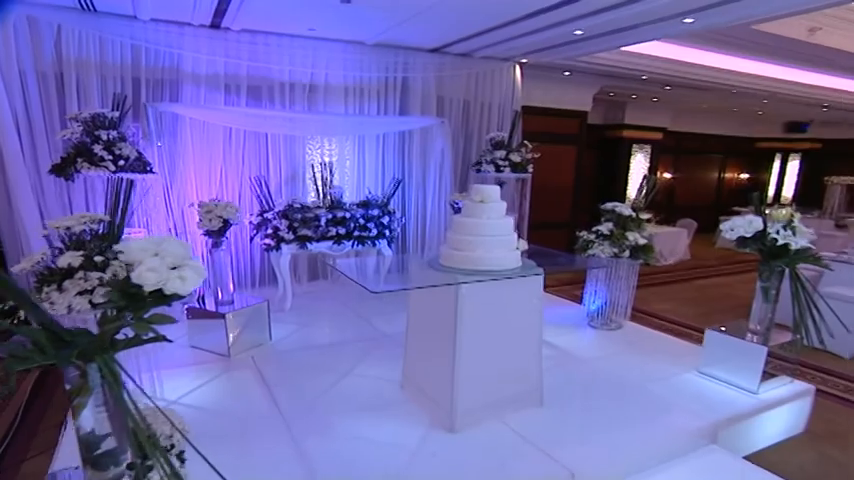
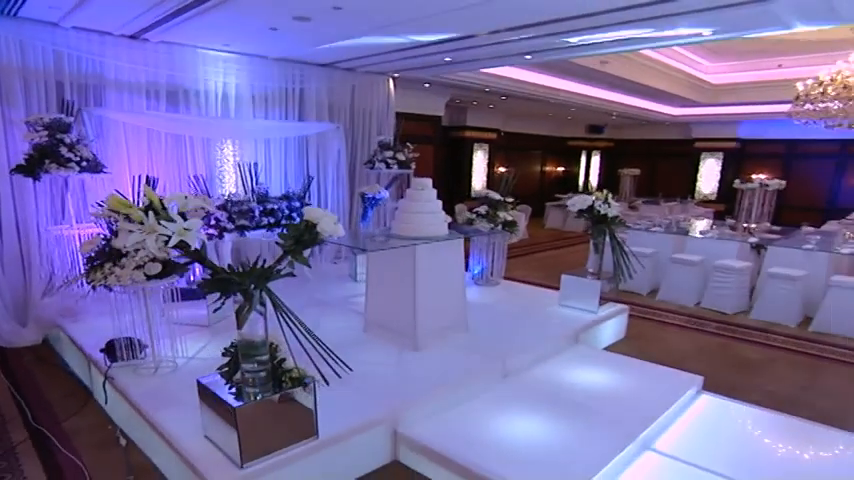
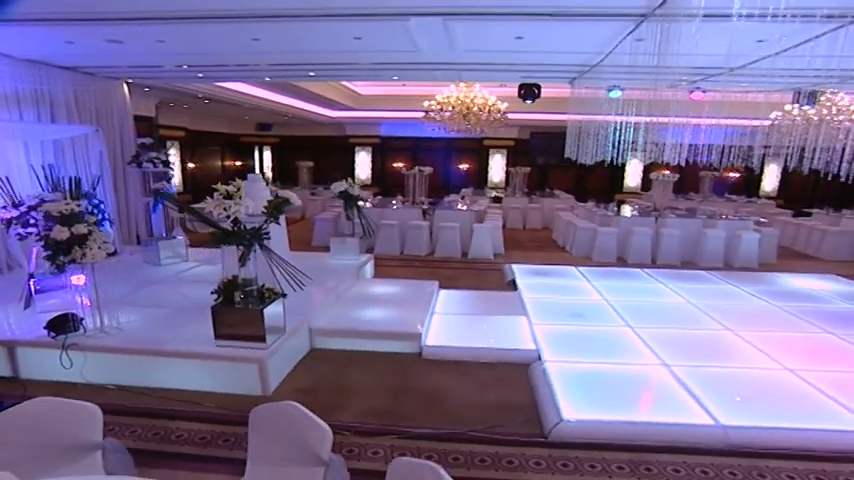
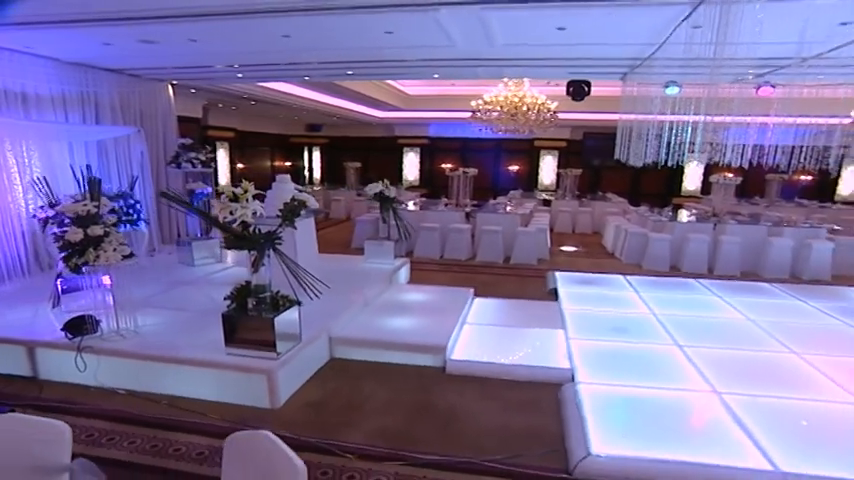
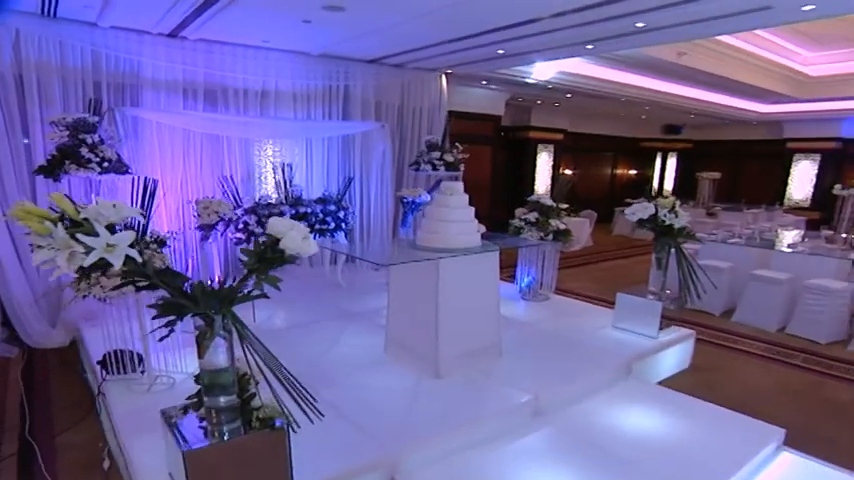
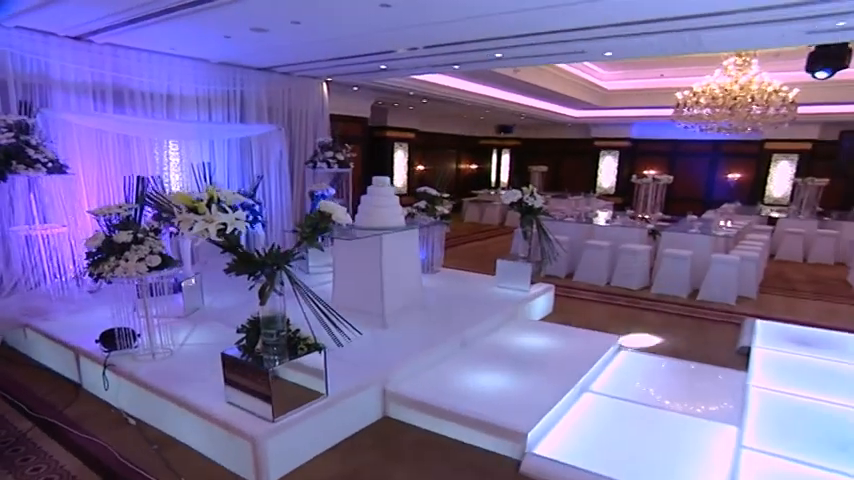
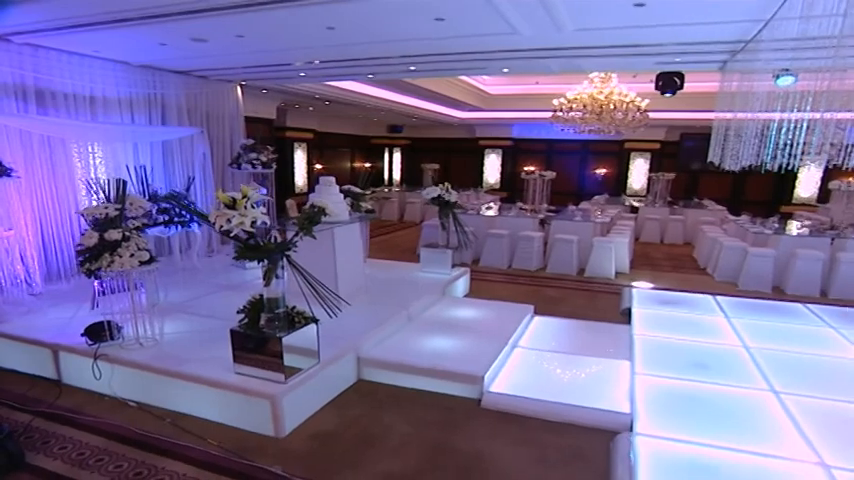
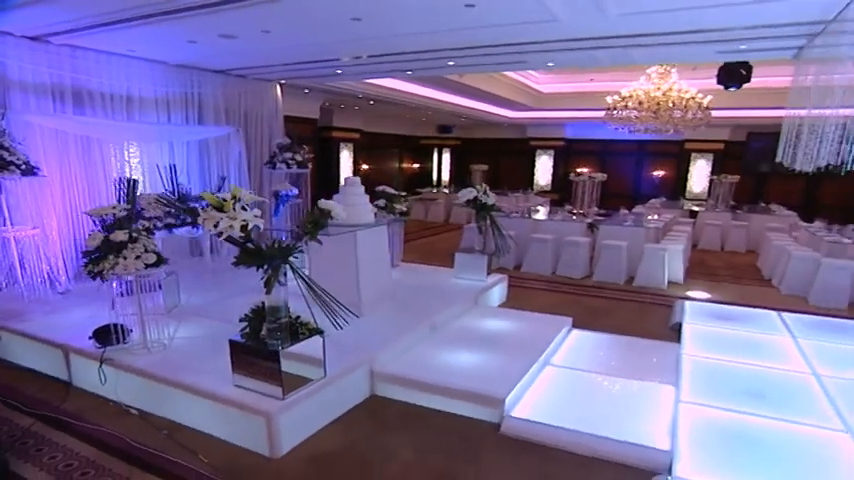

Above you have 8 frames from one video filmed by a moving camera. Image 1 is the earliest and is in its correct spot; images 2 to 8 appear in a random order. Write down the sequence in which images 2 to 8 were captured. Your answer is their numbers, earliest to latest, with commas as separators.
5, 2, 6, 8, 7, 4, 3
